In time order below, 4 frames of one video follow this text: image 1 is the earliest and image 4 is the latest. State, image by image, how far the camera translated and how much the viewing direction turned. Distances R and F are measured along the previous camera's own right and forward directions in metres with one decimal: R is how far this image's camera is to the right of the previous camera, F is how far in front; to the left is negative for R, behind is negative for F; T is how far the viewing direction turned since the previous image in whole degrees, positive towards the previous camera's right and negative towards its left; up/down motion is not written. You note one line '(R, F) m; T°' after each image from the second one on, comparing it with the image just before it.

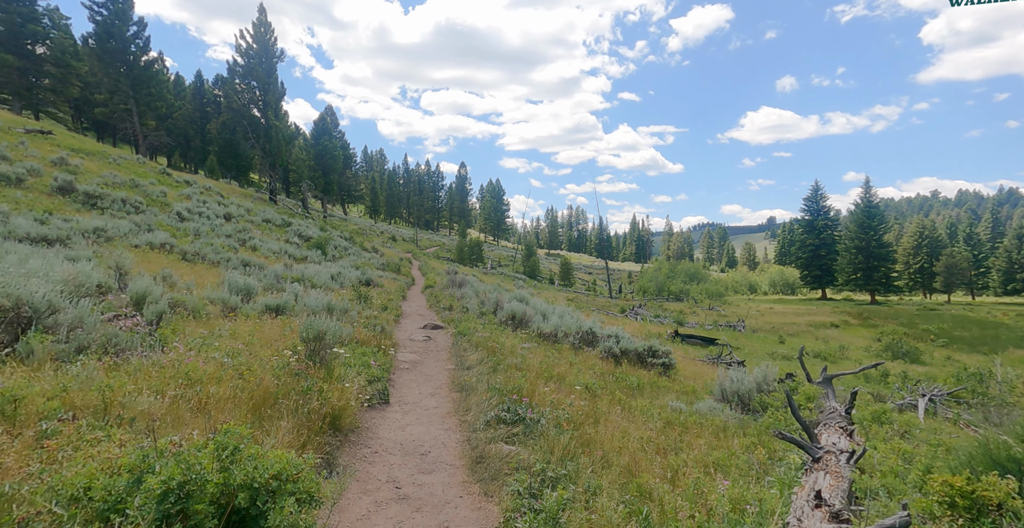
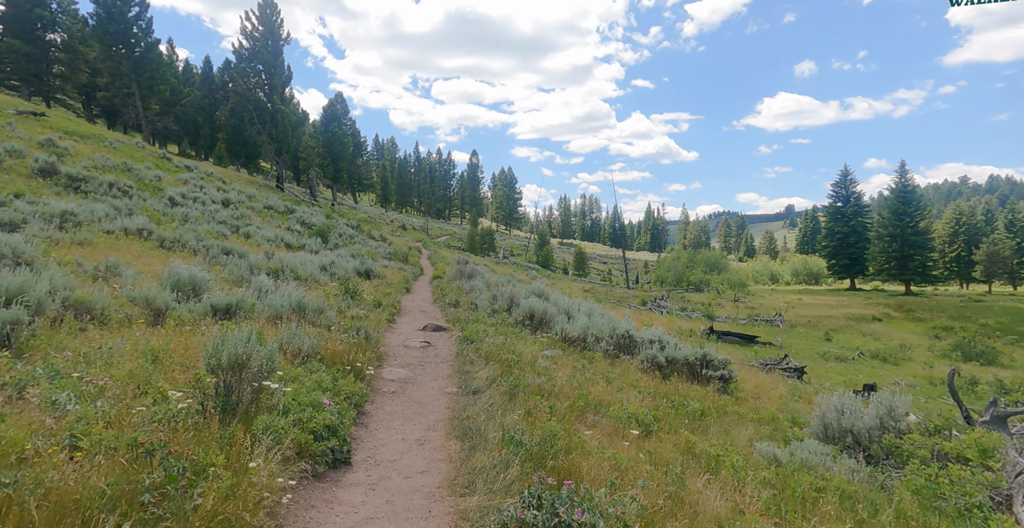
(-0.1, +3.0) m; -2°
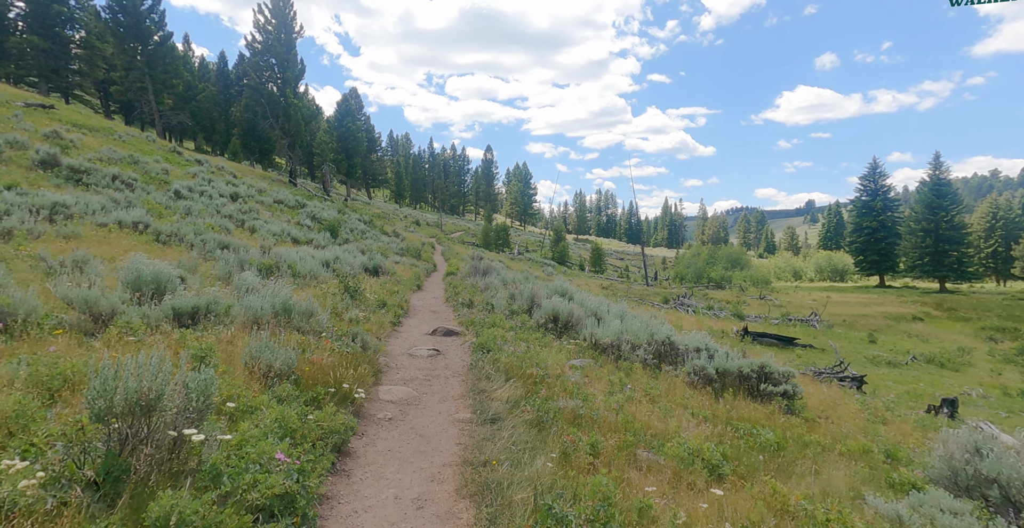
(-0.2, +1.8) m; -2°
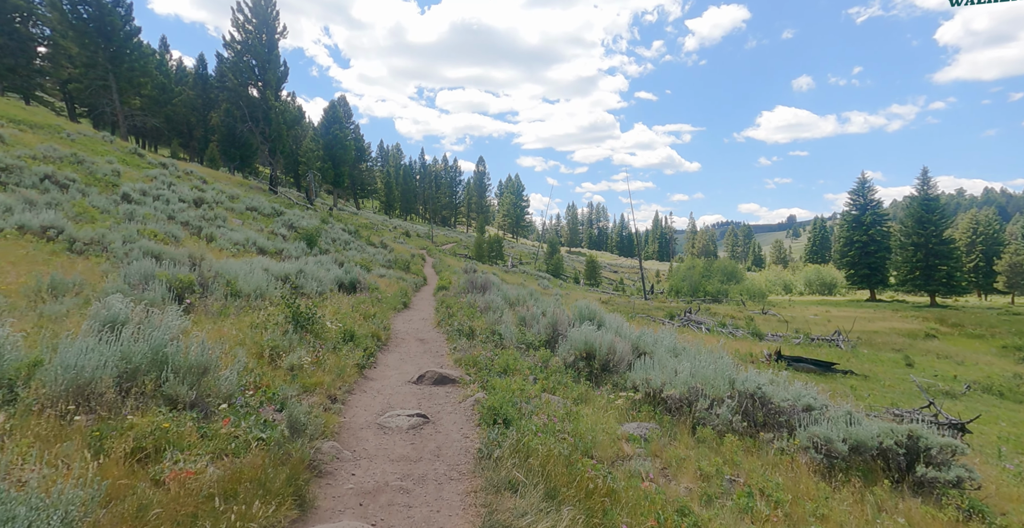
(-0.5, +3.6) m; +1°
